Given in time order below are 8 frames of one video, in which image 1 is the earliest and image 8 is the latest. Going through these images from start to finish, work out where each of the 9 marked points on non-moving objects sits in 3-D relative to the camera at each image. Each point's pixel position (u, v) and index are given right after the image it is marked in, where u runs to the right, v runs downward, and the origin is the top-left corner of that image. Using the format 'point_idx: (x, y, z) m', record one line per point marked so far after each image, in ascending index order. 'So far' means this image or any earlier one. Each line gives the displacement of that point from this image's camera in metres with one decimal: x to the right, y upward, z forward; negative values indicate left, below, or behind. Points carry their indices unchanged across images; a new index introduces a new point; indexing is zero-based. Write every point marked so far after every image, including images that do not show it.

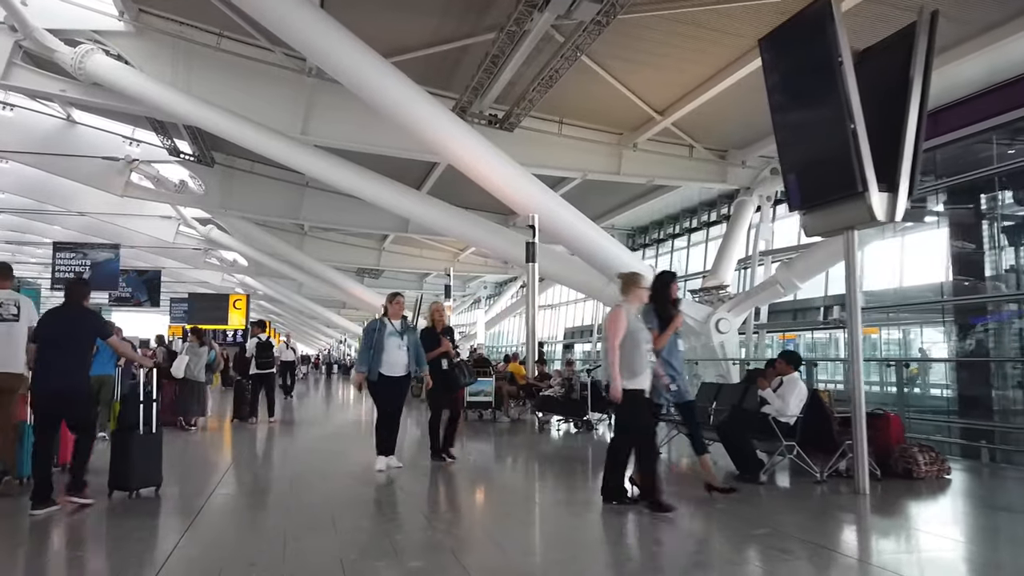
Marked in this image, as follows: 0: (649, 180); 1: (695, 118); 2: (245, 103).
0: (+2.9, +2.3, +16.3) m
1: (+3.6, +3.4, +15.0) m
2: (-4.8, +3.3, +13.9) m
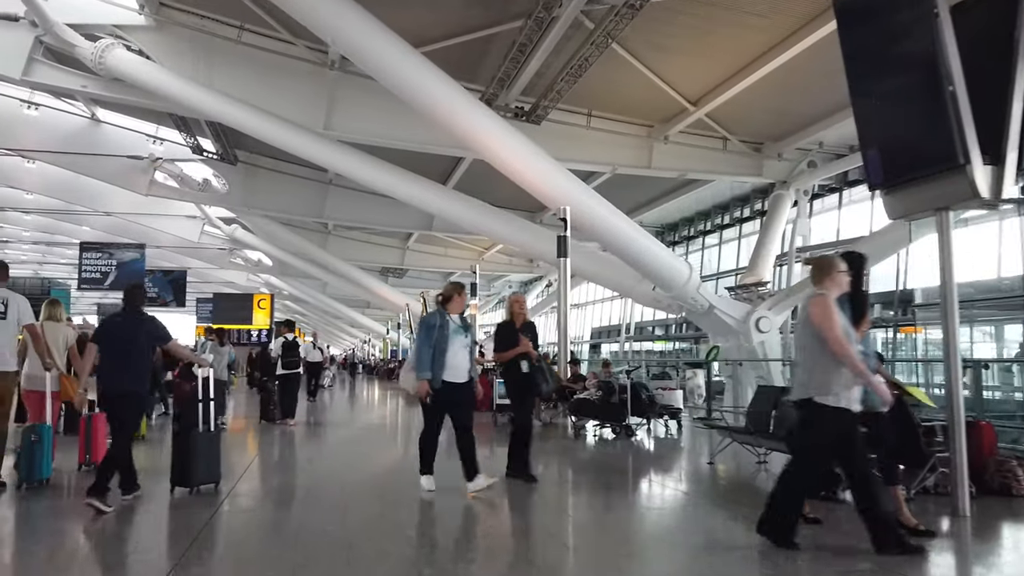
0: (+3.5, +2.4, +15.8) m
1: (+4.2, +3.4, +14.5) m
2: (-4.3, +3.4, +13.6) m
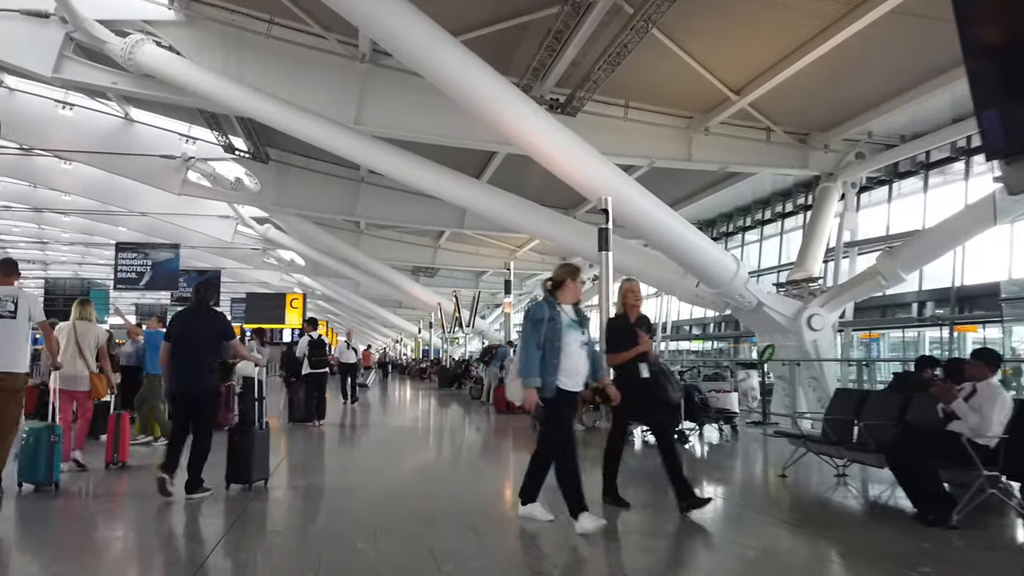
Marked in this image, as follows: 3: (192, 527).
0: (+4.2, +2.4, +15.2) m
1: (+4.8, +3.5, +13.9) m
2: (-3.7, +3.4, +13.3) m
3: (-2.4, -1.8, +5.7) m
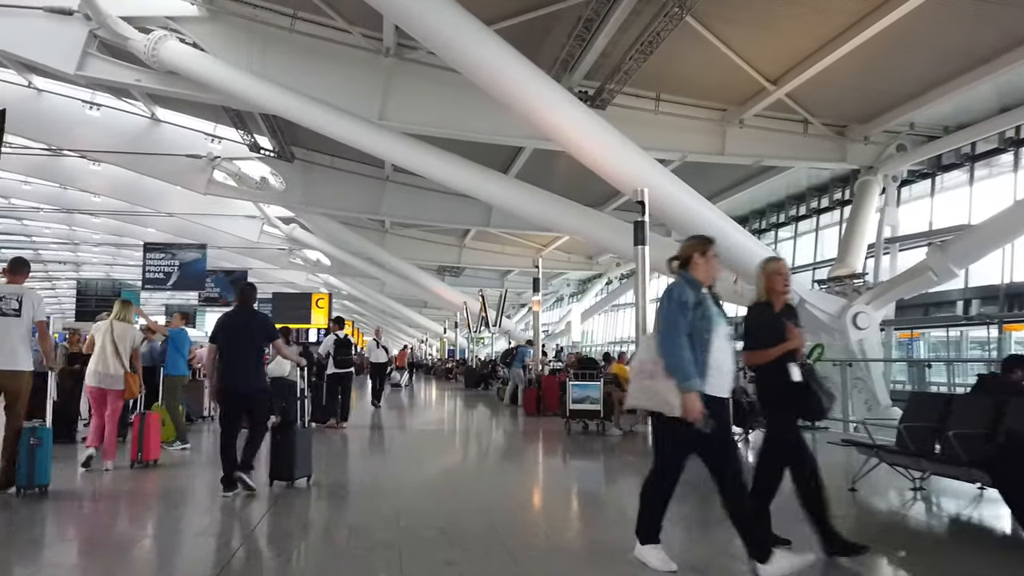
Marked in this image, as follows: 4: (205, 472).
0: (+4.7, +2.5, +14.7) m
1: (+5.3, +3.5, +13.4) m
2: (-3.2, +3.4, +13.1) m
3: (-2.2, -1.8, +5.4) m
4: (-3.2, -2.0, +8.1) m
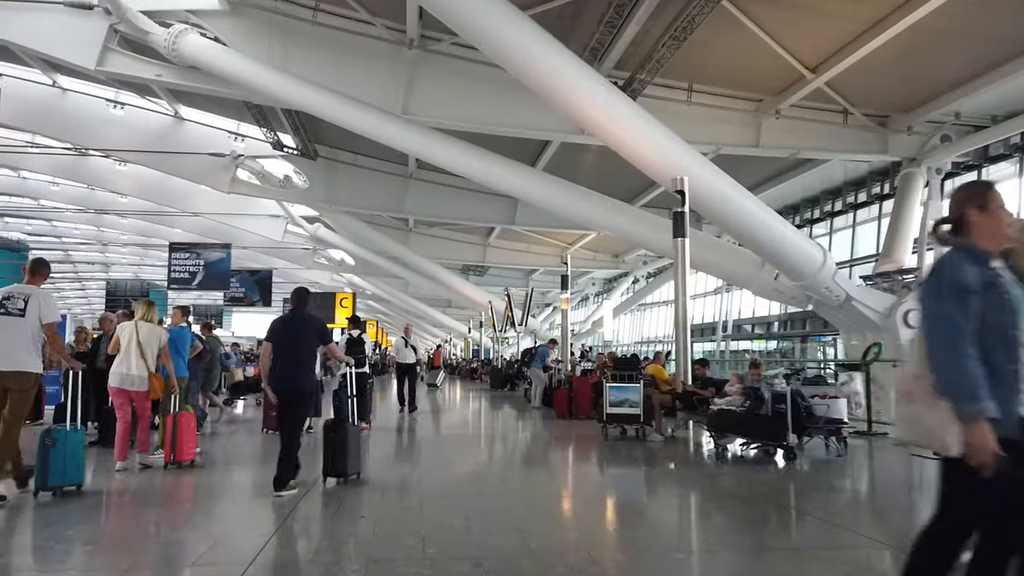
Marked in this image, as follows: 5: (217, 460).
0: (+5.2, +2.5, +14.2) m
1: (+5.7, +3.6, +12.8) m
2: (-2.8, +3.5, +12.8) m
3: (-1.9, -1.7, +5.1) m
4: (-2.9, -1.9, +7.8) m
5: (-3.4, -2.0, +8.8) m
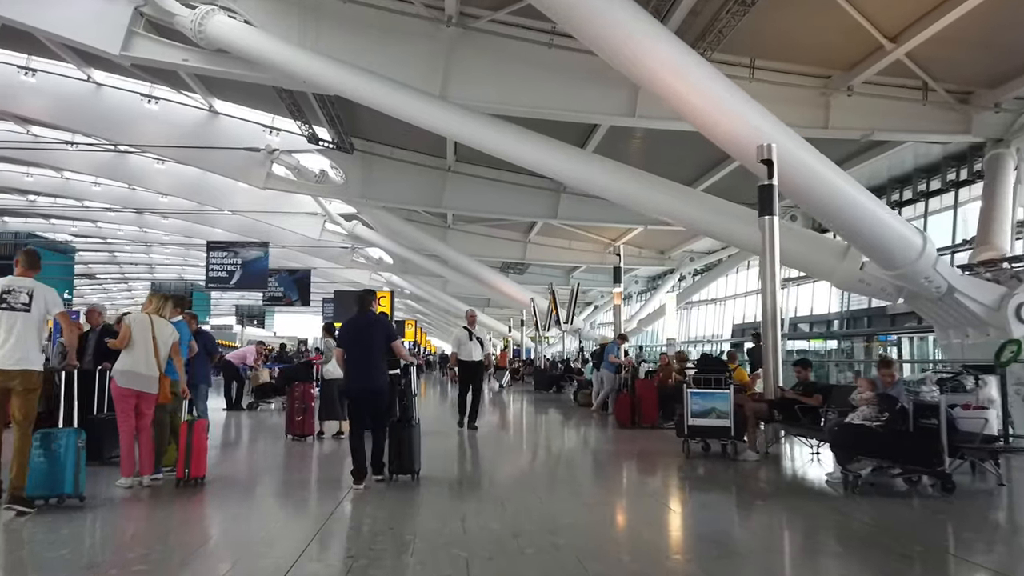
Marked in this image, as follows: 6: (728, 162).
0: (+6.0, +2.6, +13.0) m
1: (+6.4, +3.7, +11.6) m
2: (-2.0, +3.5, +11.9) m
3: (-1.6, -1.7, +4.2) m
4: (-2.4, -1.8, +7.0) m
5: (-2.9, -1.9, +8.0) m
6: (+4.6, +2.7, +15.8) m
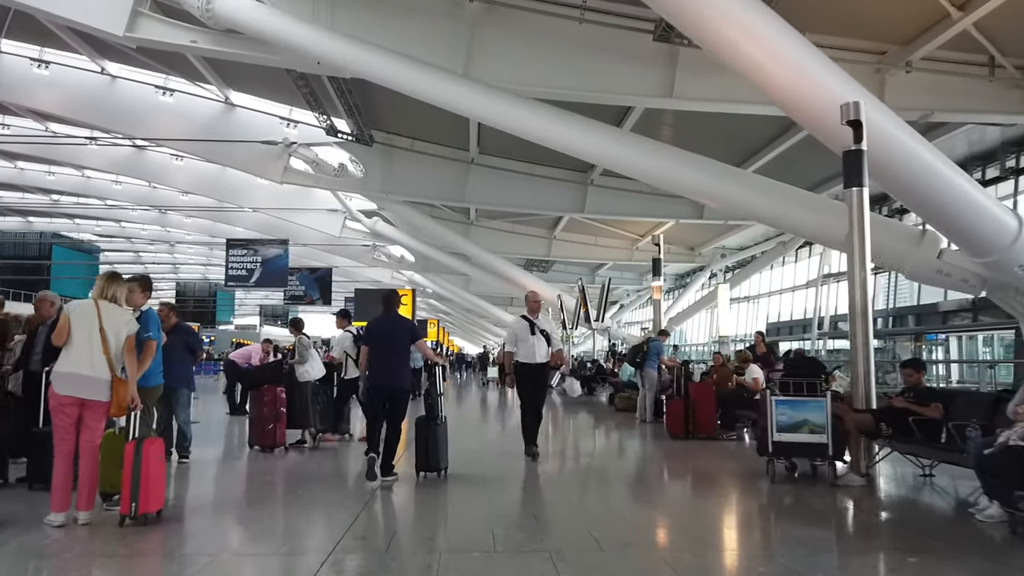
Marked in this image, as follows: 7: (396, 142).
0: (+6.5, +2.7, +11.9) m
1: (+6.8, +3.8, +10.5) m
2: (-1.6, +3.6, +11.2) m
3: (-1.4, -1.6, +3.4) m
4: (-2.2, -1.8, +6.2) m
5: (-2.6, -1.8, +7.3) m
6: (+5.1, +2.8, +14.9) m
7: (-3.0, +3.8, +19.7) m
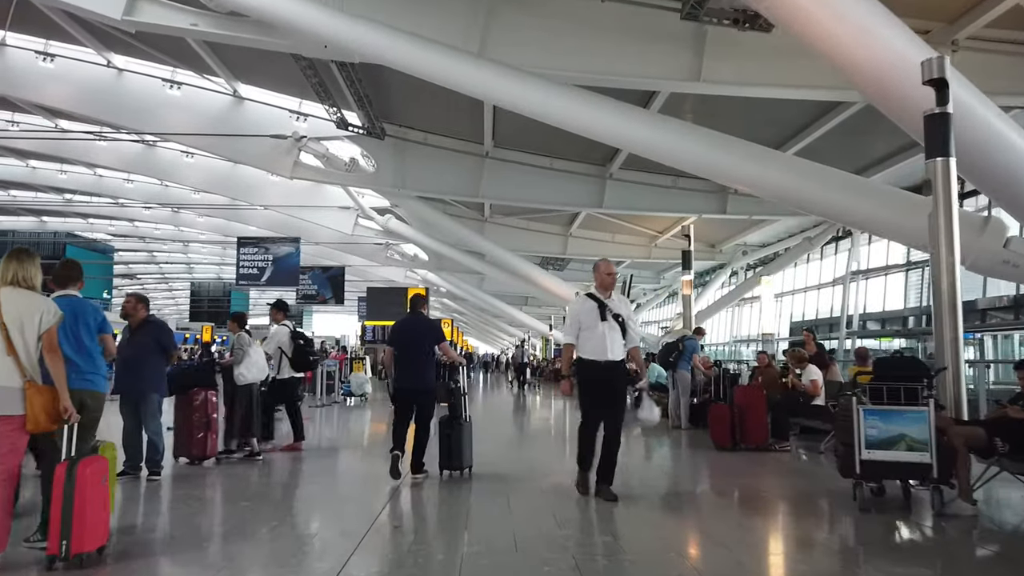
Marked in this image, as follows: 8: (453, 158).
0: (+6.7, +2.8, +11.2) m
1: (+7.1, +3.8, +9.7) m
2: (-1.4, +3.7, +10.5) m
3: (-1.3, -1.5, +2.8) m
4: (-2.0, -1.7, +5.6) m
5: (-2.4, -1.8, +6.7) m
6: (+5.4, +2.8, +14.1) m
7: (-2.6, +3.9, +19.1) m
8: (-1.6, +3.3, +19.4) m
